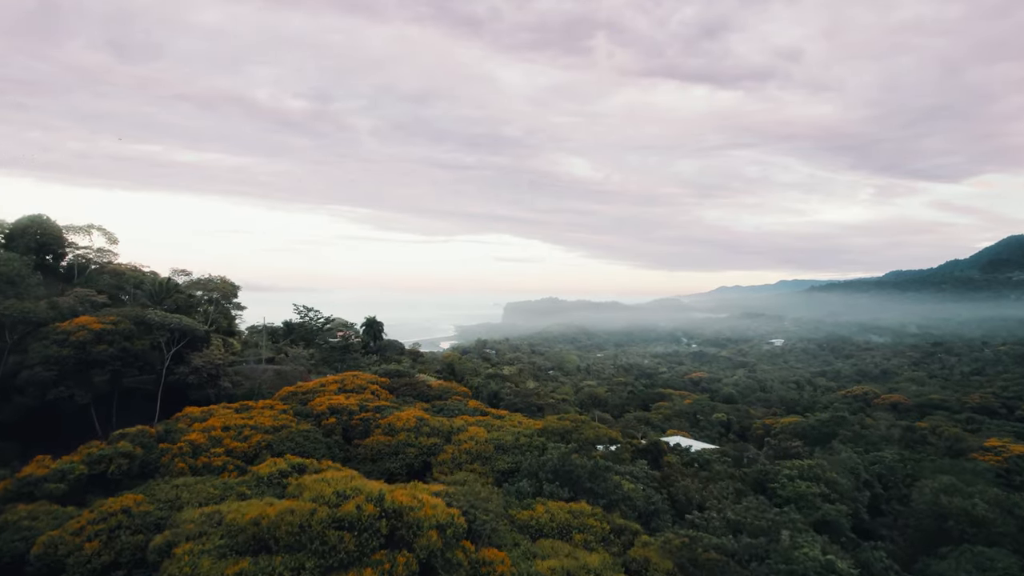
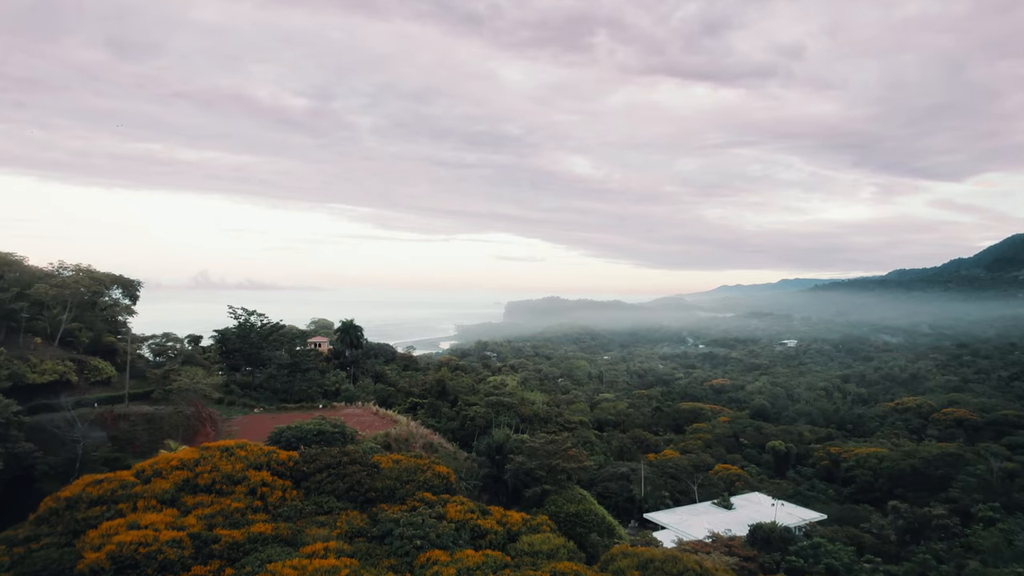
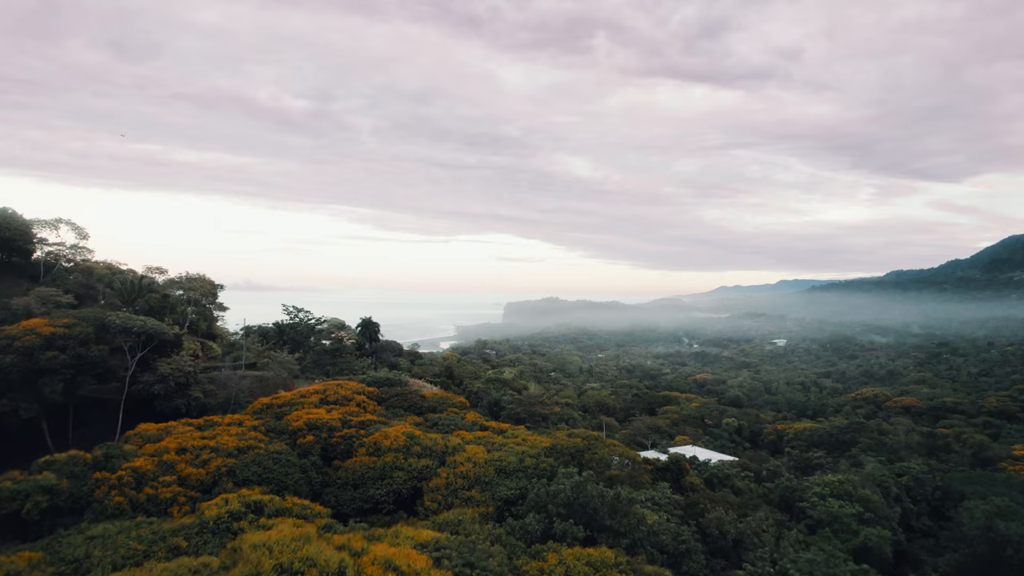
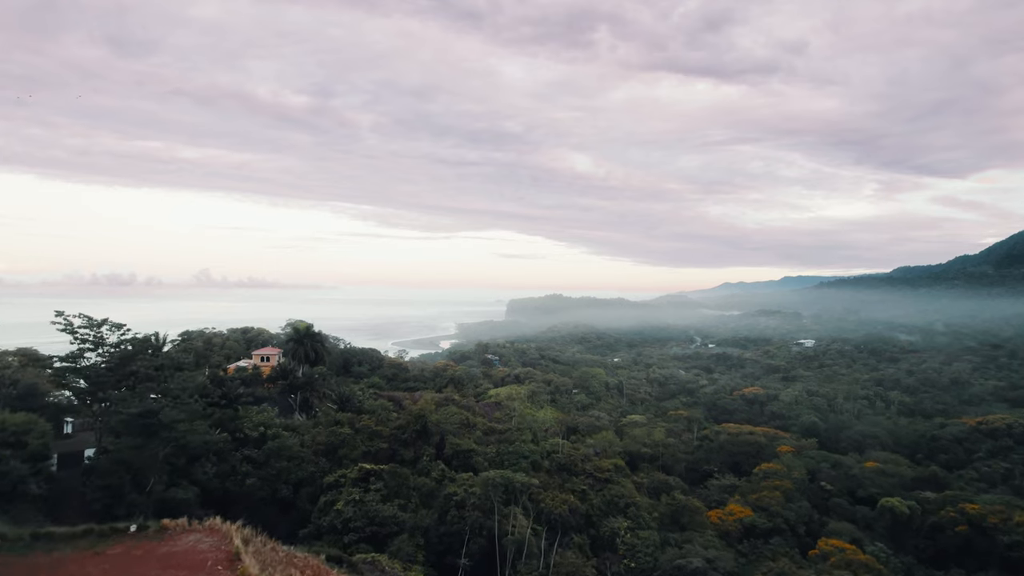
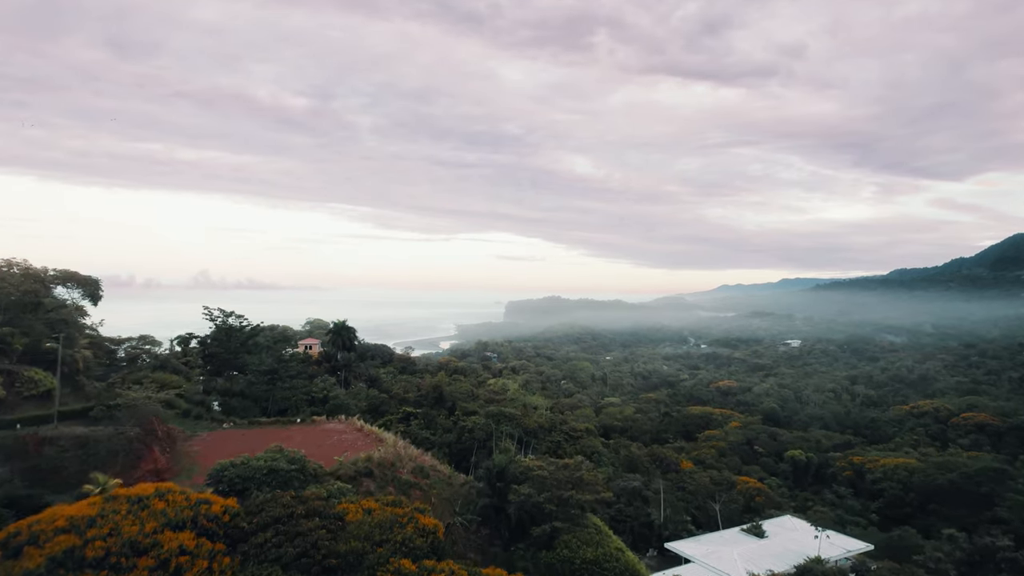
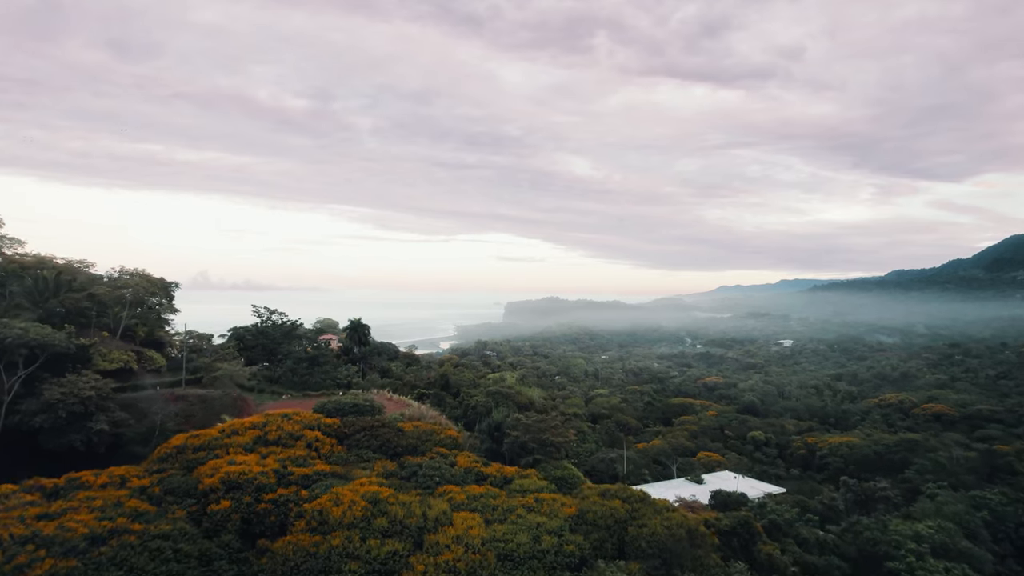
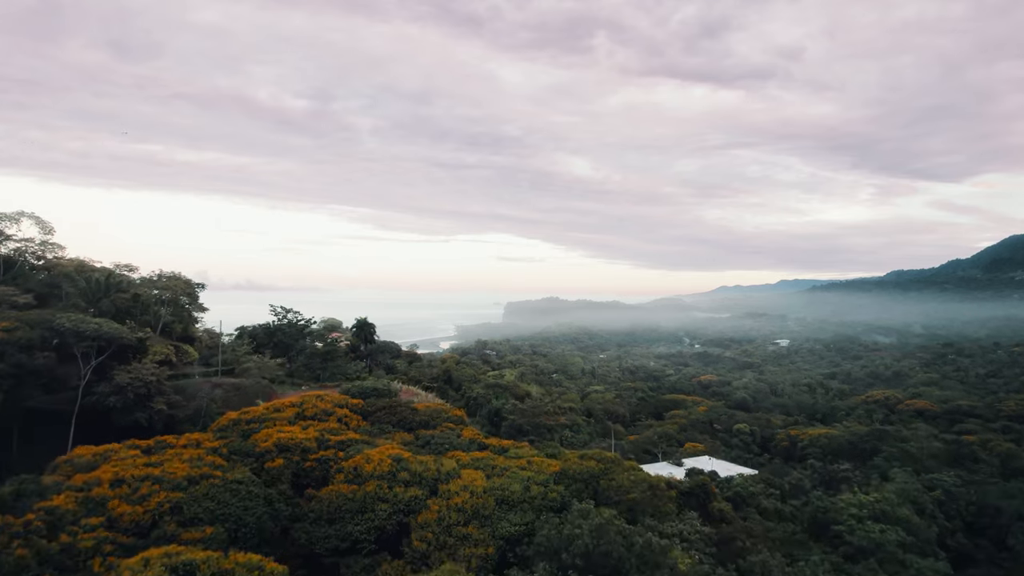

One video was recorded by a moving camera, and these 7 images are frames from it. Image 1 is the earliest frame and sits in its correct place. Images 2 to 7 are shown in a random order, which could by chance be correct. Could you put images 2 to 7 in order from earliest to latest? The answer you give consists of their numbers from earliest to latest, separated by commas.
3, 7, 6, 2, 5, 4
